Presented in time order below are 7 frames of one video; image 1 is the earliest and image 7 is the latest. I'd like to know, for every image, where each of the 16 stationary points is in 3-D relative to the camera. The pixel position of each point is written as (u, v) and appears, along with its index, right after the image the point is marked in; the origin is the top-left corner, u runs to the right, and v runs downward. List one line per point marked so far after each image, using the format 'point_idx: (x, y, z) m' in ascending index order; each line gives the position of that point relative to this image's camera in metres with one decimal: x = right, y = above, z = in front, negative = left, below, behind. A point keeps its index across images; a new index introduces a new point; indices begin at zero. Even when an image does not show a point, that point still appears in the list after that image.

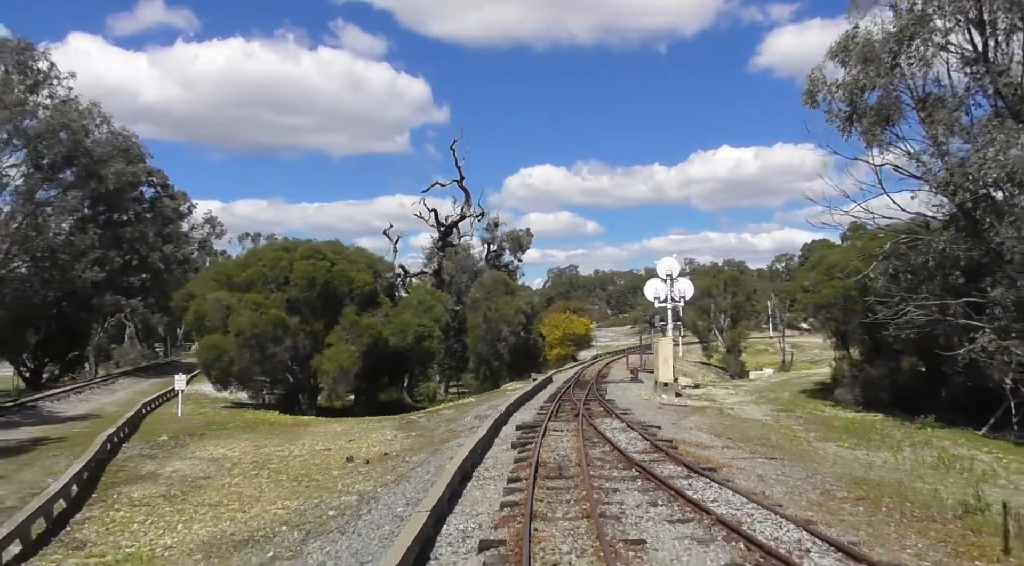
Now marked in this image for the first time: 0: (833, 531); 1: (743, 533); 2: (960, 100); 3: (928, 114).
0: (+3.3, -2.6, +8.5) m
1: (+2.2, -2.4, +8.0) m
2: (+10.2, +4.2, +18.9) m
3: (+9.6, +3.9, +19.1) m
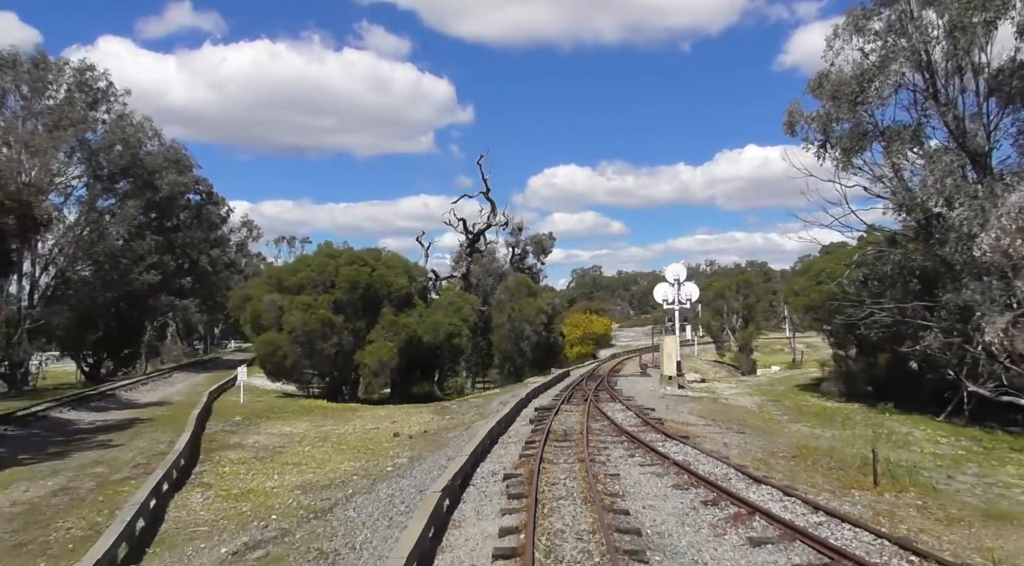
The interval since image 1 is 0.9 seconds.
0: (+3.5, -2.7, +11.8) m
1: (+2.4, -2.5, +11.3) m
2: (+10.7, +4.0, +22.0) m
3: (+10.2, +3.8, +22.2) m
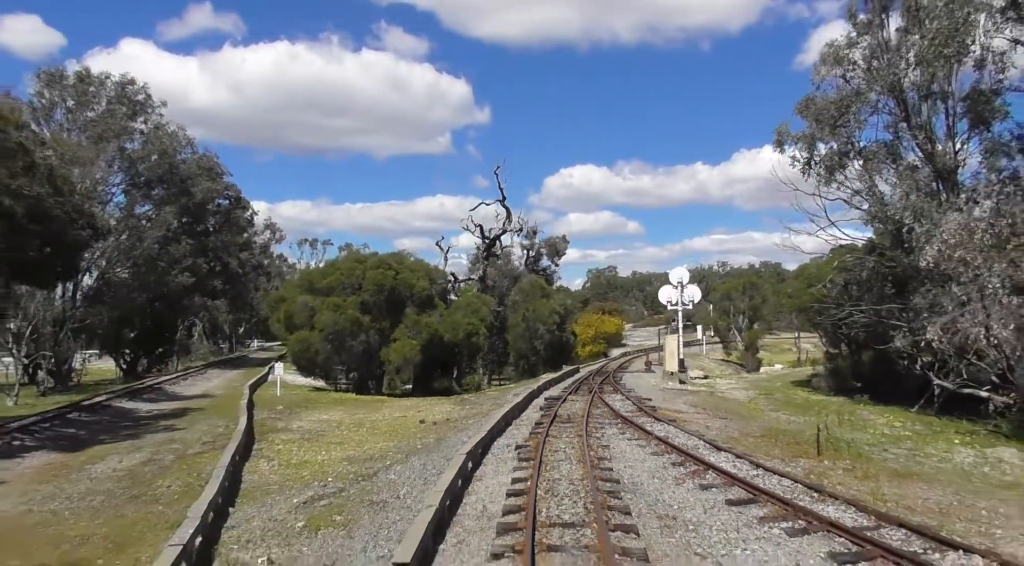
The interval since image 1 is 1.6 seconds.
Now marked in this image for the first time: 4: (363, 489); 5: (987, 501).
0: (+3.7, -2.8, +14.3) m
1: (+2.6, -2.7, +13.9) m
2: (+11.1, +3.9, +24.4) m
3: (+10.6, +3.7, +24.6) m
4: (-2.4, -3.3, +13.2) m
5: (+5.7, -2.6, +9.9) m
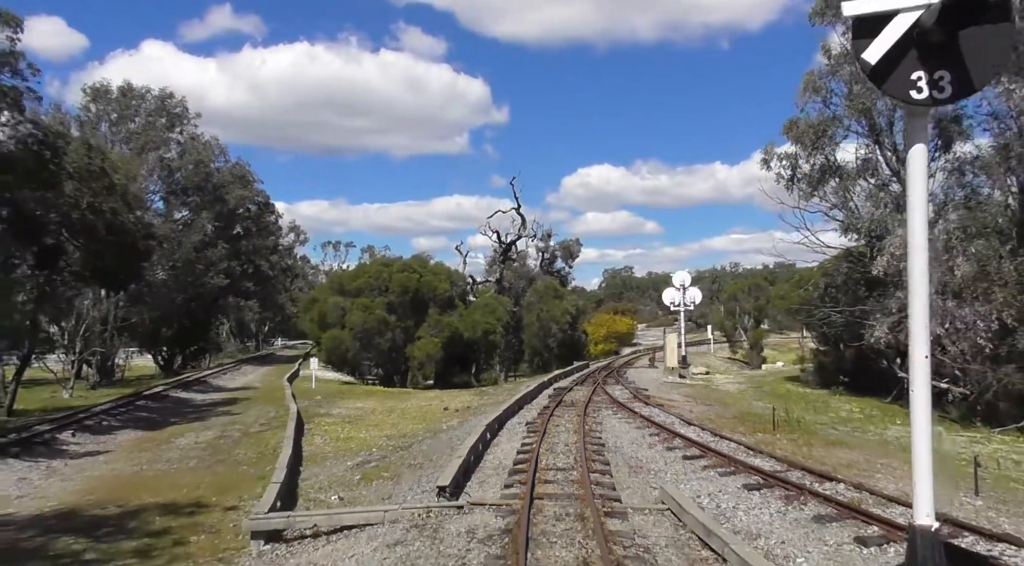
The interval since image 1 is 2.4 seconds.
0: (+4.0, -3.0, +17.3) m
1: (+2.8, -2.8, +16.9) m
2: (+11.6, +3.7, +27.2) m
3: (+11.0, +3.5, +27.5) m
4: (-2.1, -3.4, +16.4) m
5: (+5.9, -2.8, +12.9) m
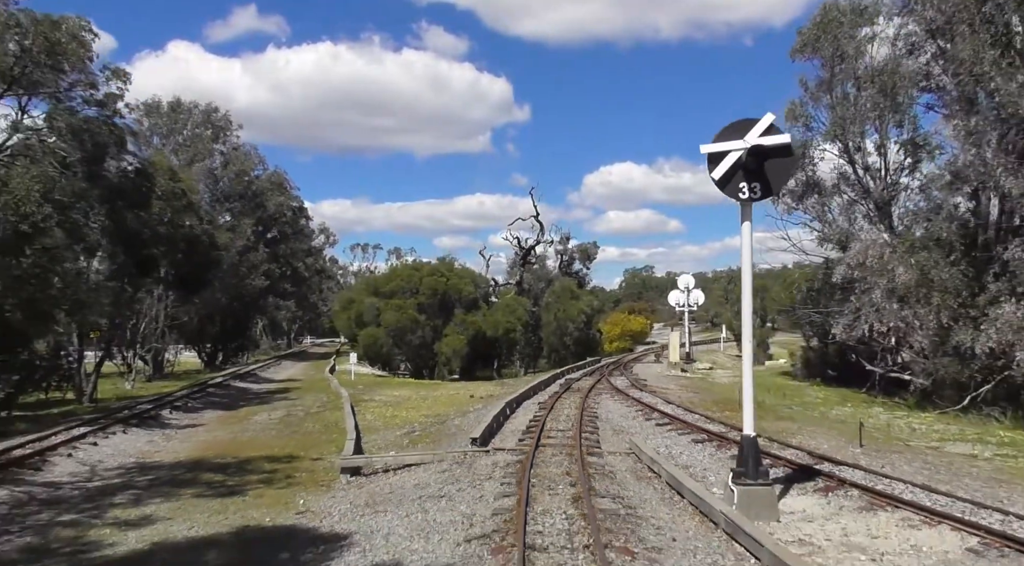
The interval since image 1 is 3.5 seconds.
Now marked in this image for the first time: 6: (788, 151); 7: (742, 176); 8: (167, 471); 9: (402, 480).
0: (+4.4, -3.1, +21.2) m
1: (+3.2, -3.0, +20.8) m
2: (+12.2, +3.6, +30.9) m
3: (+11.7, +3.4, +31.2) m
4: (-1.8, -3.6, +20.5) m
5: (+6.2, -2.9, +16.8) m
6: (+2.9, +1.4, +8.7) m
7: (+2.5, +1.1, +8.8) m
8: (-6.2, -3.4, +14.7) m
9: (-1.7, -3.0, +12.7) m
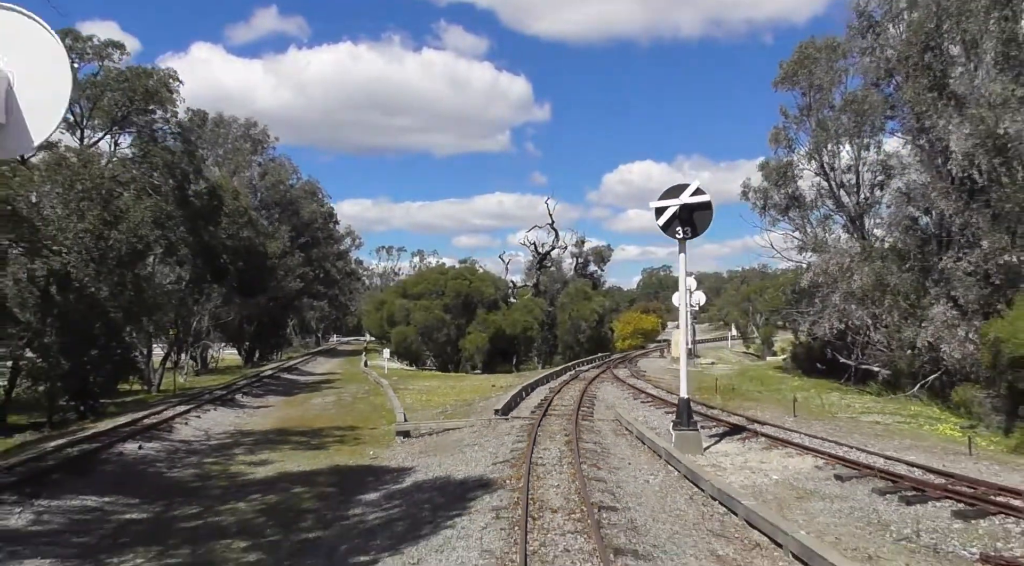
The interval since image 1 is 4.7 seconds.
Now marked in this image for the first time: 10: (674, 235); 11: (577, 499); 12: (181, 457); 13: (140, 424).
0: (+4.8, -3.3, +25.4) m
1: (+3.7, -3.1, +25.1) m
2: (+12.9, +3.4, +34.9) m
3: (+12.4, +3.2, +35.2) m
4: (-1.3, -3.8, +24.8) m
5: (+6.5, -3.1, +21.0) m
6: (+3.1, +1.2, +13.0) m
7: (+2.6, +1.0, +13.0) m
8: (-5.8, -3.5, +19.2) m
9: (-1.4, -3.2, +17.0) m
10: (+2.6, +0.8, +13.1) m
11: (+0.8, -2.5, +9.6) m
12: (-6.3, -3.3, +15.6) m
13: (-8.6, -3.3, +19.1) m
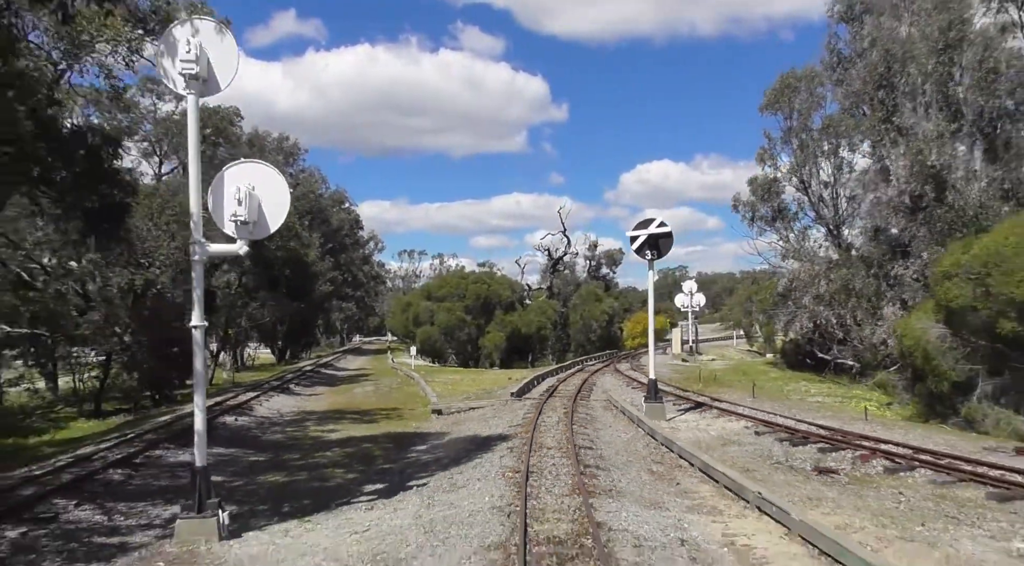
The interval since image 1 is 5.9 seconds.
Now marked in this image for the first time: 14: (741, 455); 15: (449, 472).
0: (+5.3, -3.5, +29.7) m
1: (+4.2, -3.3, +29.4) m
2: (+13.6, +3.3, +39.0) m
3: (+13.1, +3.1, +39.3) m
4: (-0.8, -4.0, +29.2) m
5: (+6.9, -3.3, +25.2) m
6: (+3.3, +1.0, +17.3) m
7: (+2.9, +0.8, +17.4) m
8: (-5.5, -3.8, +23.7) m
9: (-1.1, -3.4, +21.4) m
10: (+2.8, +0.6, +17.4) m
11: (+0.9, -2.7, +14.0) m
12: (-6.0, -3.5, +20.1) m
13: (-8.3, -3.5, +23.7) m
14: (+3.7, -2.8, +13.2) m
15: (-0.9, -2.8, +12.2) m
